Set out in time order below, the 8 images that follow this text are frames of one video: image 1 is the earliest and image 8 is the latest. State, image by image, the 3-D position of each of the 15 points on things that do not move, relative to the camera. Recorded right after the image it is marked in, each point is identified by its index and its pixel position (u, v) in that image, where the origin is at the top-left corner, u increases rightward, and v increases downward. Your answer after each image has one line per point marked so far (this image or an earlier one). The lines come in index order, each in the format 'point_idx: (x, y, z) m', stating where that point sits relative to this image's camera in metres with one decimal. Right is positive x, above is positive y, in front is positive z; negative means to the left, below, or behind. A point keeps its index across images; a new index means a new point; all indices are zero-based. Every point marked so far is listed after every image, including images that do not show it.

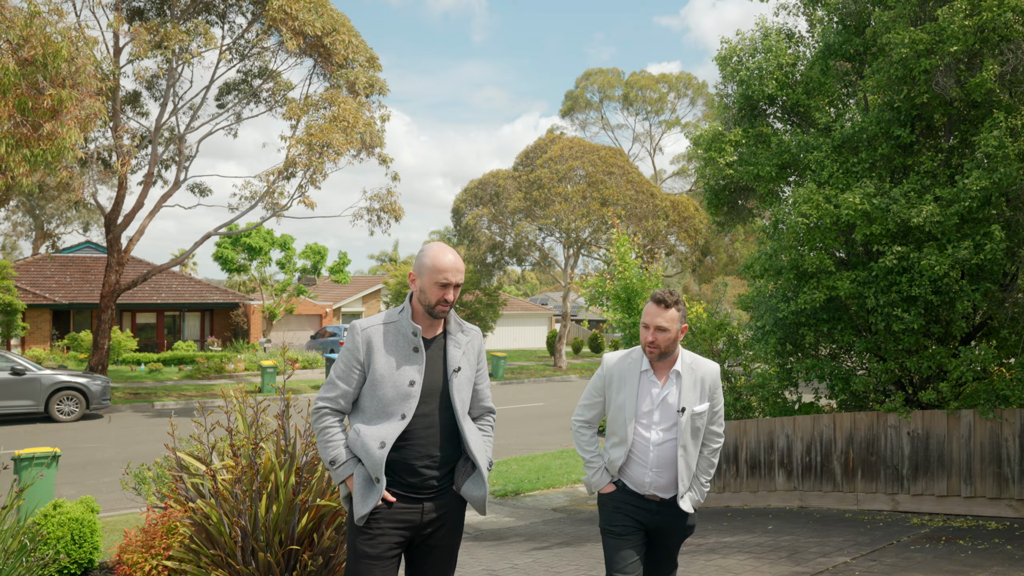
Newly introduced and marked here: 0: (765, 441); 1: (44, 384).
0: (+2.9, -1.8, +9.3) m
1: (-10.5, -2.2, +18.2) m
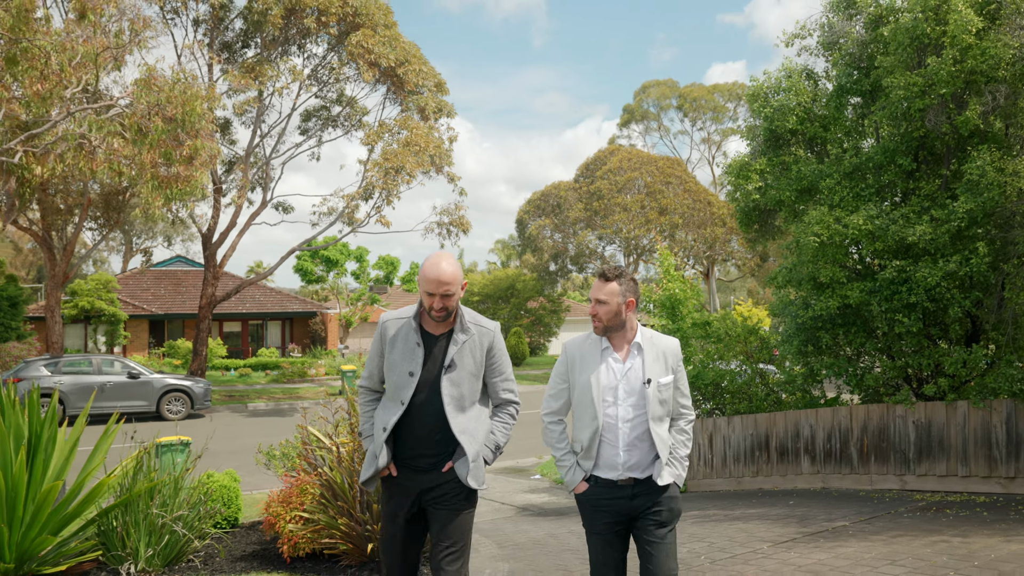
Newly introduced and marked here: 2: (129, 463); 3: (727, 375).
0: (+3.7, -1.9, +10.7) m
1: (-9.0, -2.5, +20.6) m
2: (-3.4, -1.6, +7.3) m
3: (+3.0, -1.2, +11.4) m
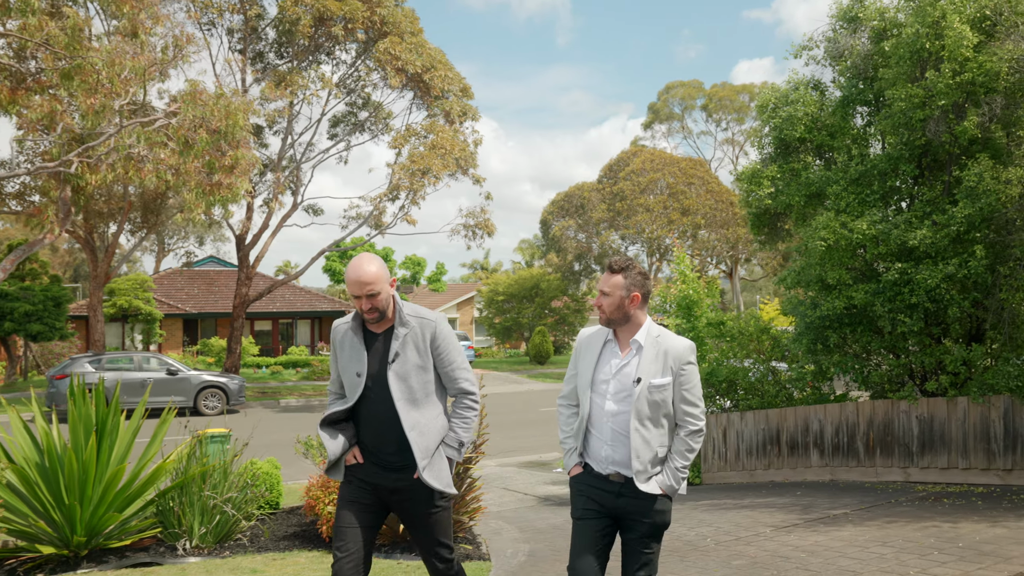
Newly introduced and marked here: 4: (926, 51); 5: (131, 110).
0: (+4.0, -1.9, +11.2) m
1: (-8.4, -2.5, +21.4) m
2: (-3.2, -1.6, +8.0) m
3: (+3.4, -1.2, +11.9) m
4: (+4.9, +2.8, +9.6) m
5: (-6.8, +3.2, +14.6) m
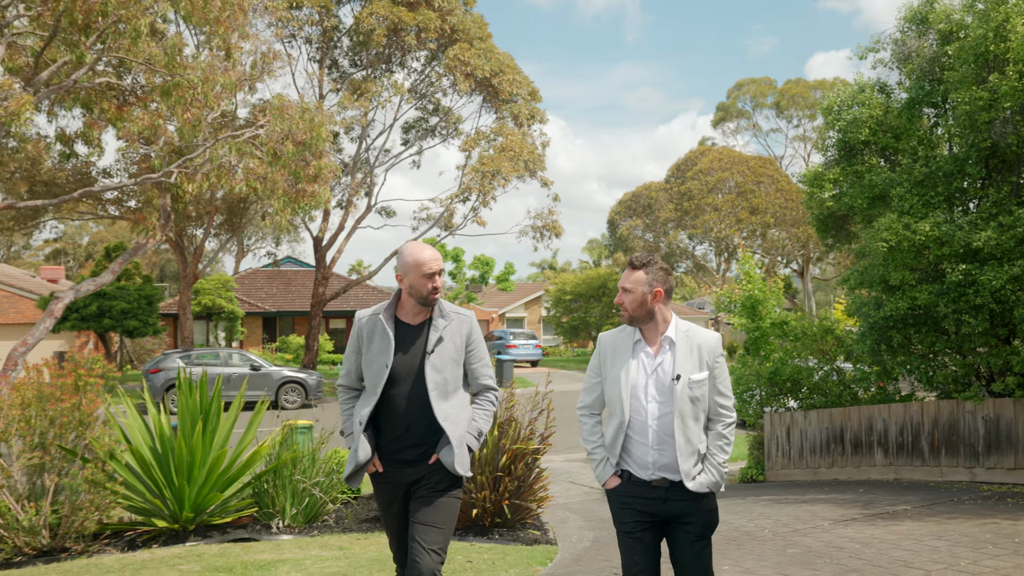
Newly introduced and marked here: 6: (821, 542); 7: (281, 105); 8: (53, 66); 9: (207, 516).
0: (+4.9, -1.9, +11.3) m
1: (-6.6, -2.5, +22.6) m
2: (-2.5, -1.6, +8.8) m
3: (+4.4, -1.2, +12.1) m
4: (+5.7, +2.8, +9.7) m
5: (-5.6, +3.2, +15.6) m
6: (+2.7, -2.2, +7.1) m
7: (-4.3, +3.3, +15.2) m
8: (-7.4, +3.6, +13.1) m
9: (-3.0, -2.3, +8.0) m
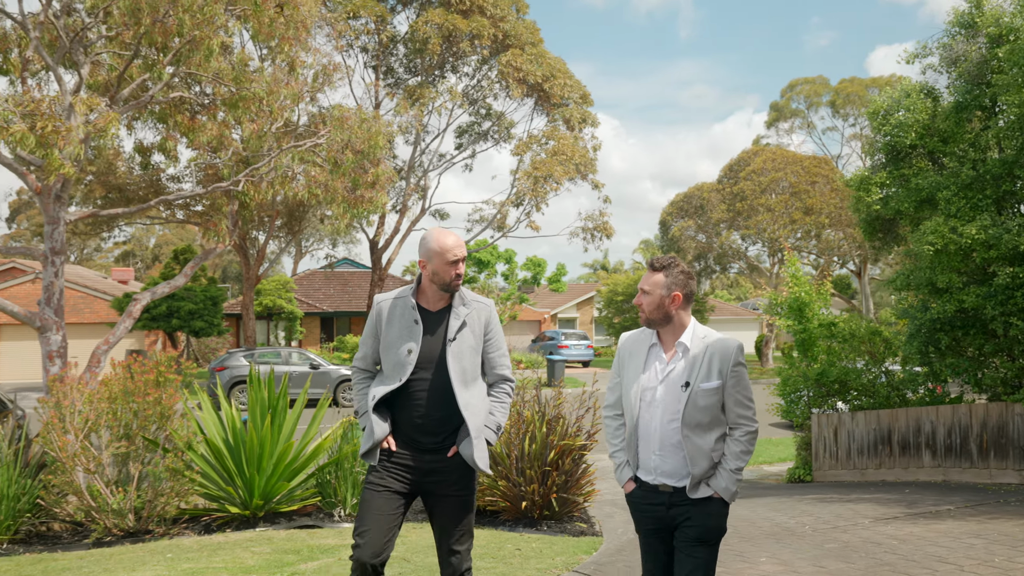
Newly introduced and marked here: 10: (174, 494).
0: (+5.6, -1.9, +11.4) m
1: (-5.1, -2.5, +23.4) m
2: (-2.0, -1.6, +9.3) m
3: (+5.1, -1.3, +12.2) m
4: (+6.3, +2.8, +9.7) m
5: (-4.6, +3.1, +16.4) m
6: (+3.1, -2.3, +7.3) m
7: (-3.3, +3.3, +15.9) m
8: (-6.6, +3.5, +14.0) m
9: (-2.5, -2.3, +8.6) m
10: (-3.4, -2.0, +8.1) m
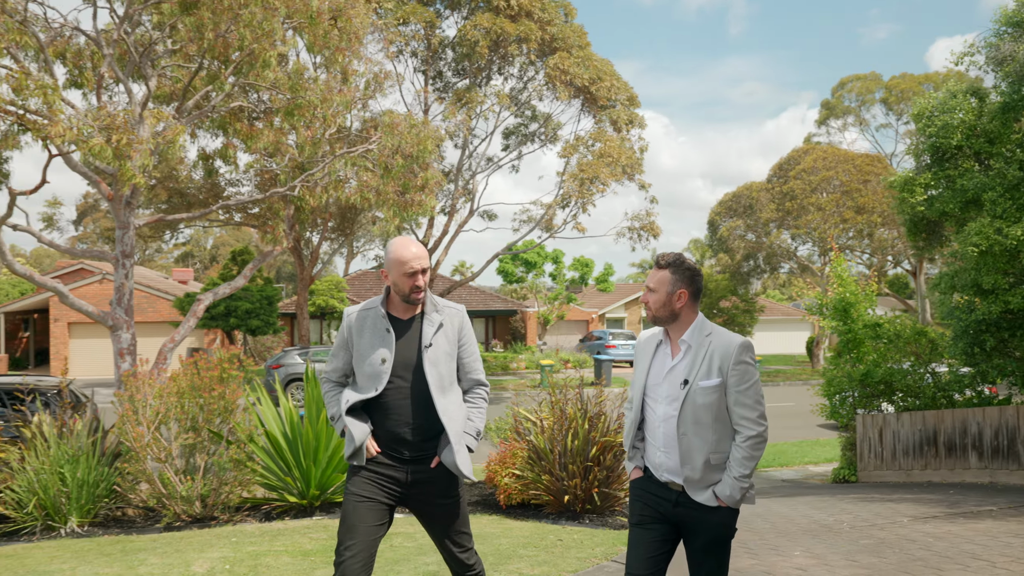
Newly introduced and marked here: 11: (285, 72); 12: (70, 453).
0: (+6.3, -1.9, +11.4) m
1: (-3.8, -2.5, +24.0) m
2: (-1.5, -1.6, +9.8) m
3: (+5.8, -1.3, +12.2) m
4: (+6.8, +2.7, +9.7) m
5: (-3.6, +3.1, +17.0) m
6: (+3.5, -2.3, +7.5) m
7: (-2.4, +3.3, +16.4) m
8: (-5.8, +3.5, +14.7) m
9: (-2.0, -2.3, +9.1) m
10: (-2.9, -2.1, +8.6) m
11: (-4.3, +4.1, +15.2) m
12: (-4.5, -1.7, +8.2) m
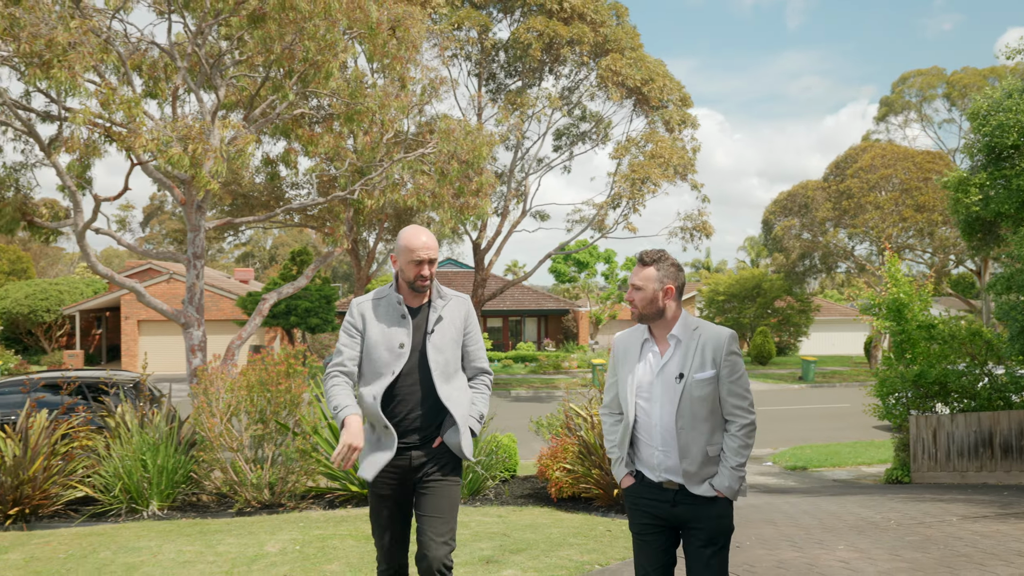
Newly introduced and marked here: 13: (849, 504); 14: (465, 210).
0: (+7.0, -2.0, +11.3) m
1: (-2.2, -2.5, +24.5) m
2: (-0.8, -1.6, +10.2) m
3: (+6.6, -1.3, +12.1) m
4: (+7.5, +2.7, +9.5) m
5: (-2.5, +3.1, +17.5) m
6: (+4.0, -2.3, +7.6) m
7: (-1.3, +3.3, +16.8) m
8: (-4.8, +3.5, +15.4) m
9: (-1.4, -2.3, +9.5) m
10: (-2.3, -2.1, +9.1) m
11: (-3.3, +4.1, +15.8) m
12: (-3.9, -1.7, +8.8) m
13: (+4.2, -2.7, +10.1) m
14: (-1.0, +1.7, +17.1) m
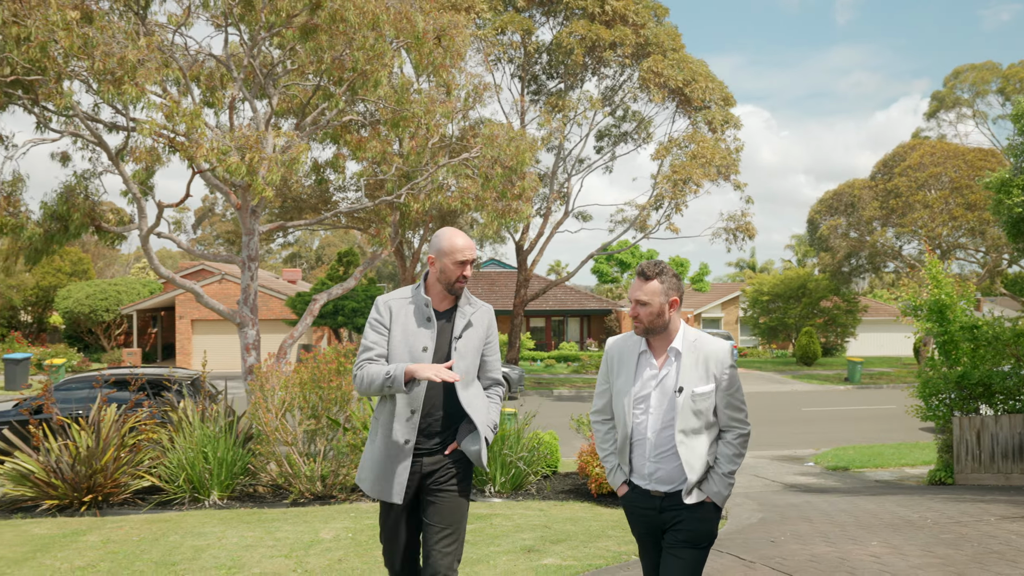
0: (+7.6, -2.0, +11.2) m
1: (-0.9, -2.5, +24.9) m
2: (-0.3, -1.7, +10.5) m
3: (+7.2, -1.3, +12.1) m
4: (+8.0, +2.7, +9.4) m
5: (-1.6, +3.1, +17.9) m
6: (+4.4, -2.3, +7.7) m
7: (-0.4, +3.3, +17.2) m
8: (-4.0, +3.5, +15.9) m
9: (-0.9, -2.3, +9.9) m
10: (-1.9, -2.1, +9.5) m
11: (-2.4, +4.0, +16.3) m
12: (-3.4, -1.7, +9.3) m
13: (+4.7, -2.7, +10.2) m
14: (-0.1, +1.7, +17.4) m
